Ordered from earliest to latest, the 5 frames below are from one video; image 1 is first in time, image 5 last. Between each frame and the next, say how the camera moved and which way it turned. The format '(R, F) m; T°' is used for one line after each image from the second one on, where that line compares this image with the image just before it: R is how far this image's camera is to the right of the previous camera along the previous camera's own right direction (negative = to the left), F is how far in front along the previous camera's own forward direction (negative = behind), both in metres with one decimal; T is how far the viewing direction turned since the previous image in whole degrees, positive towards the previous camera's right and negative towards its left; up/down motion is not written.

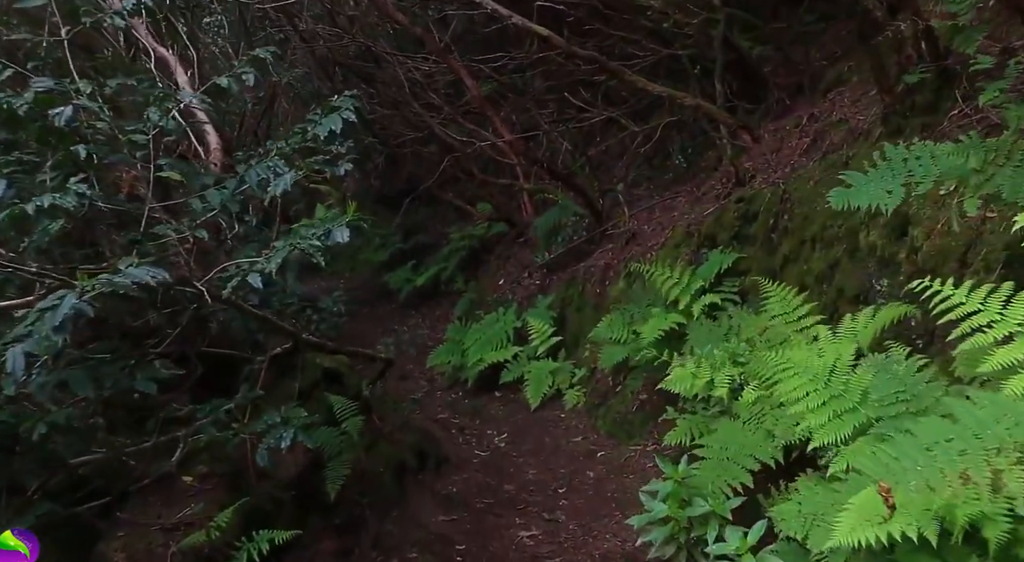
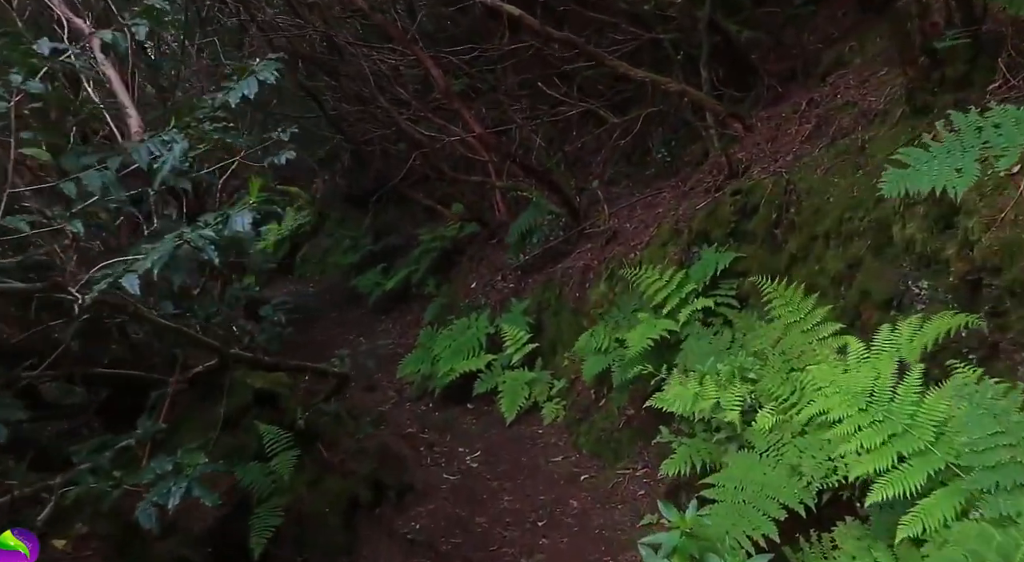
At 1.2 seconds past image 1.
(0.0, +0.7) m; +2°
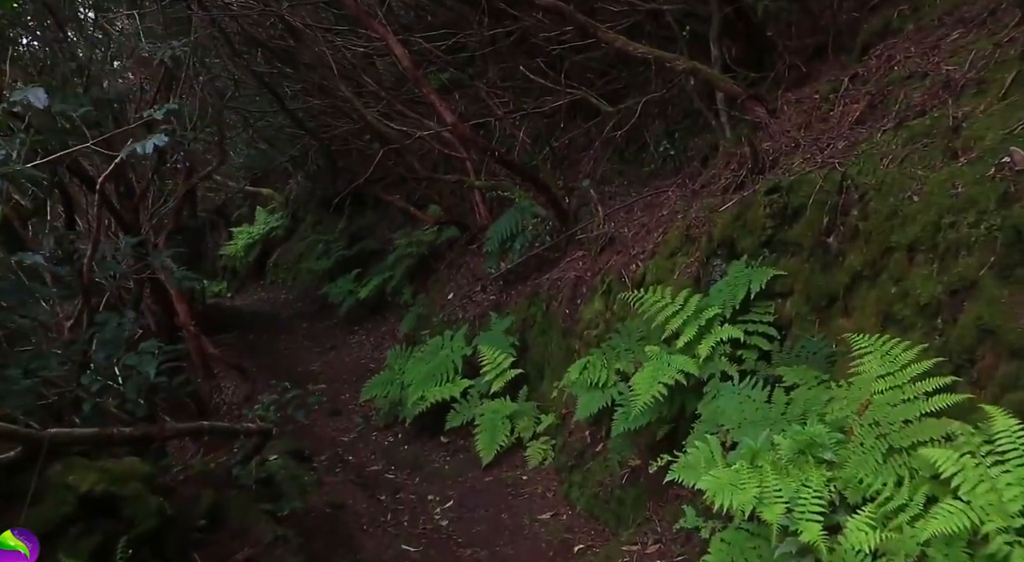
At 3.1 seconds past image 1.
(+0.1, +1.3) m; +1°
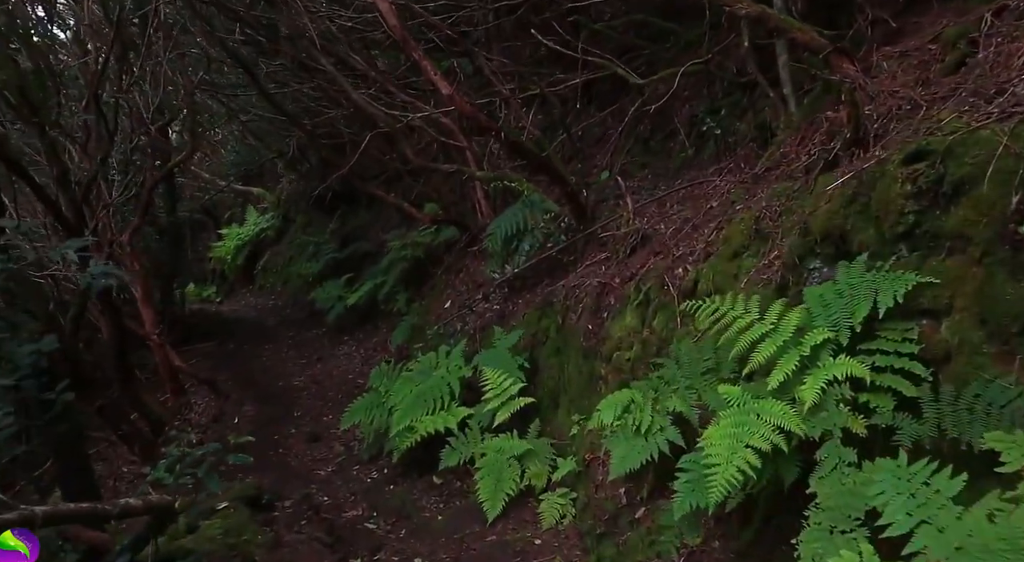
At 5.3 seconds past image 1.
(-0.1, +1.5) m; 0°
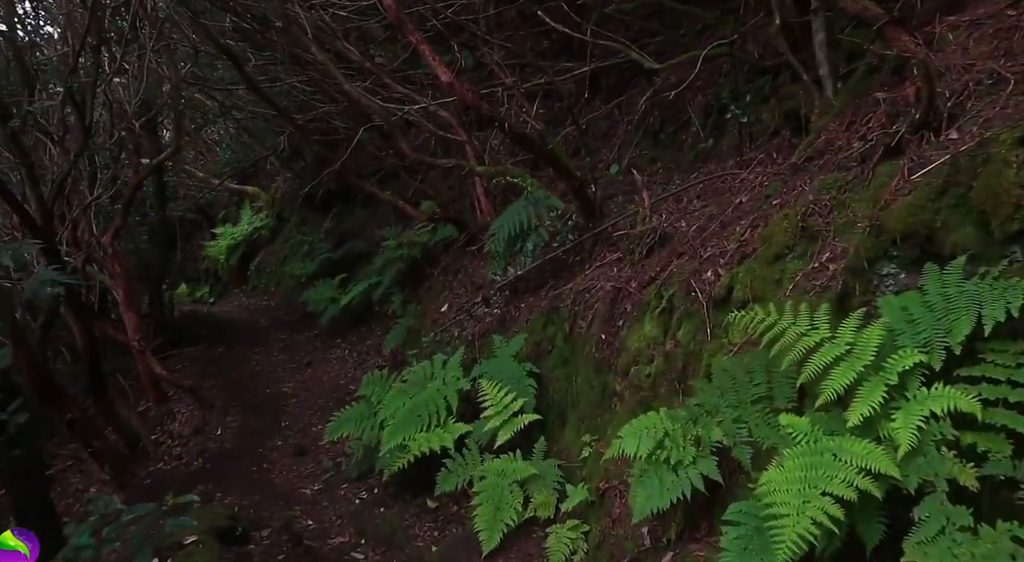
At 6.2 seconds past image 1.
(0.0, +0.7) m; 0°
